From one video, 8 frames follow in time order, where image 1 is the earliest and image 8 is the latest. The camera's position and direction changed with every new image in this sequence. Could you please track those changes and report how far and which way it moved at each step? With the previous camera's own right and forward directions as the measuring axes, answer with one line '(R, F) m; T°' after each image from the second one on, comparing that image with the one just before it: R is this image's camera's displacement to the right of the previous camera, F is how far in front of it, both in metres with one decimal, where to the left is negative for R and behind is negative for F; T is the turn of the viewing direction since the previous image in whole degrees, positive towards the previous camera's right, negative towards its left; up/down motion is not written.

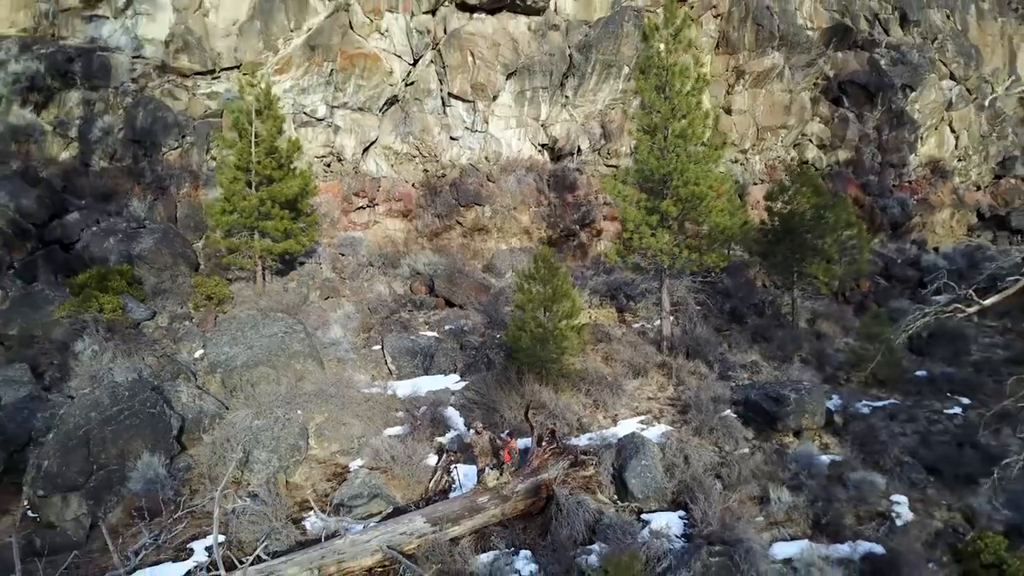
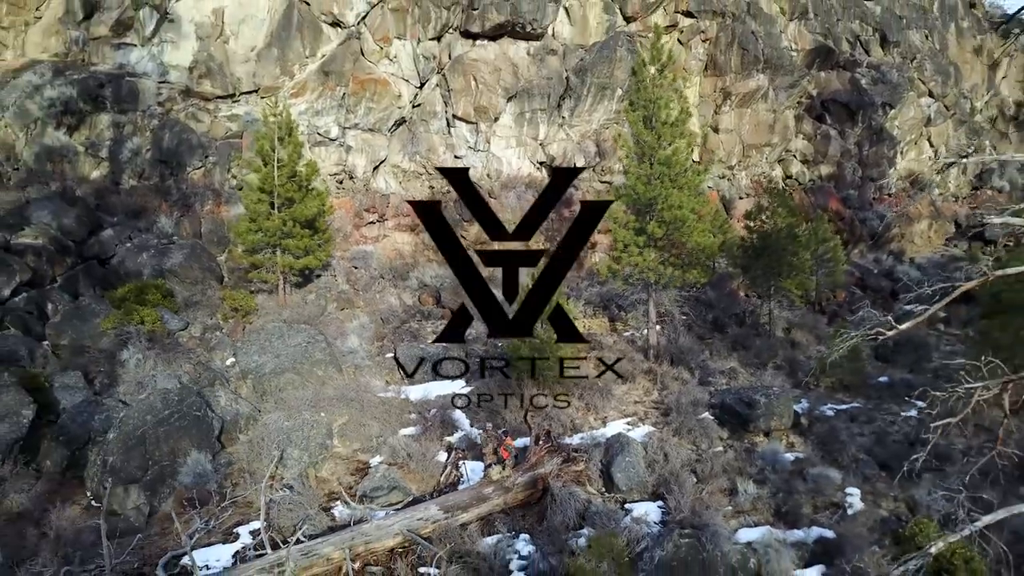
(0.0, -1.0) m; 0°
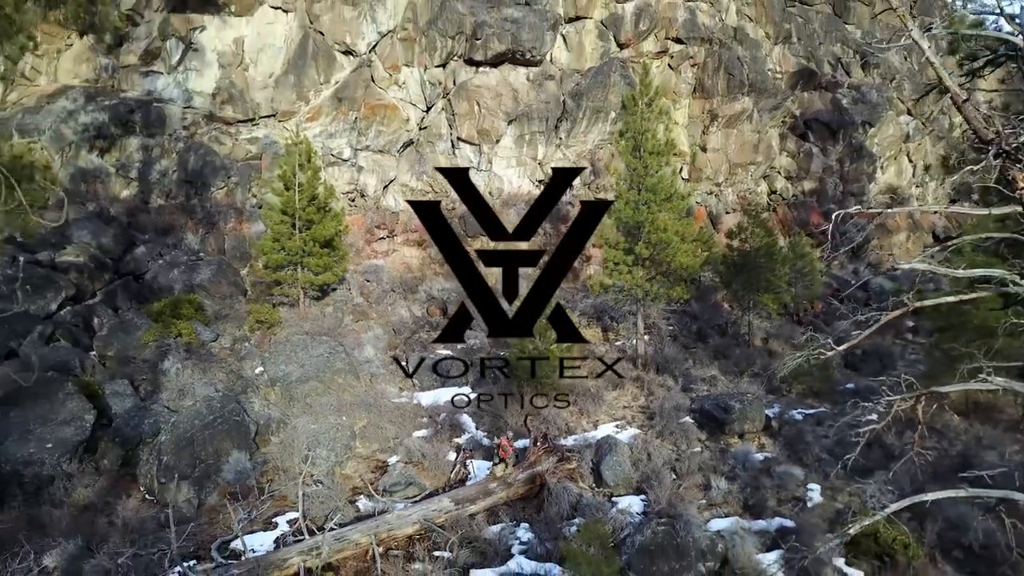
(0.0, -1.1) m; 0°
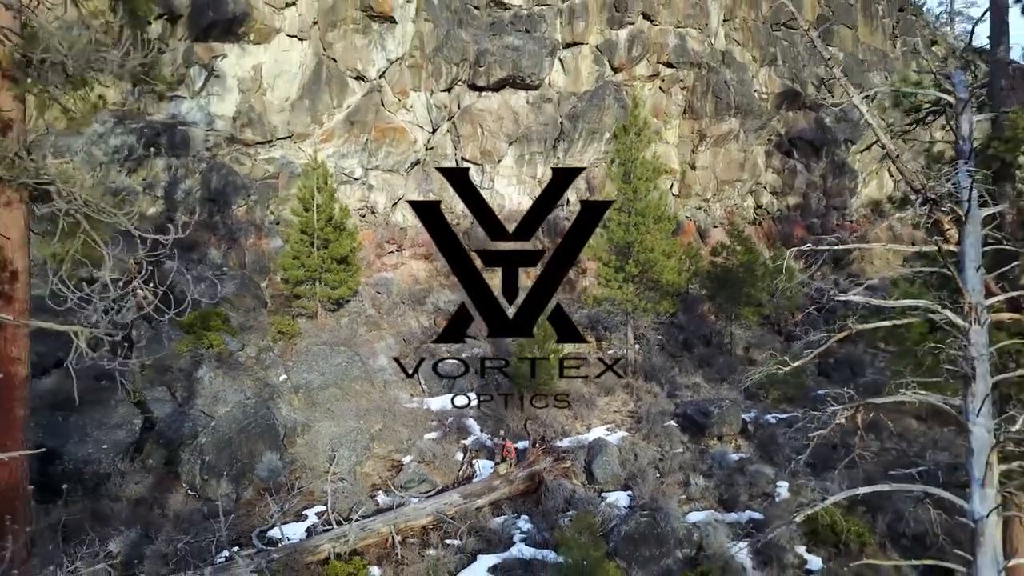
(0.0, -1.1) m; 0°
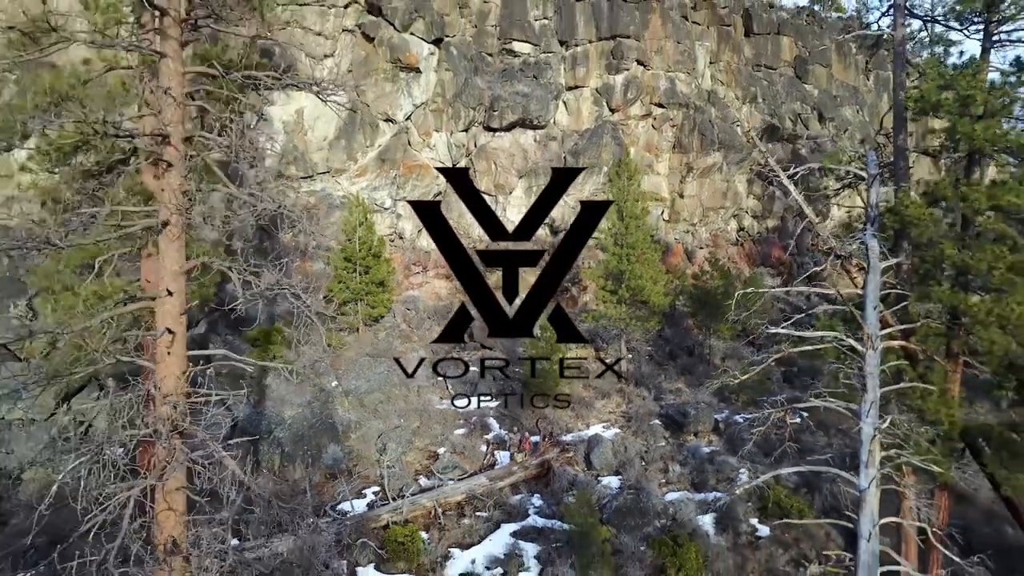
(-0.2, -2.6) m; 0°
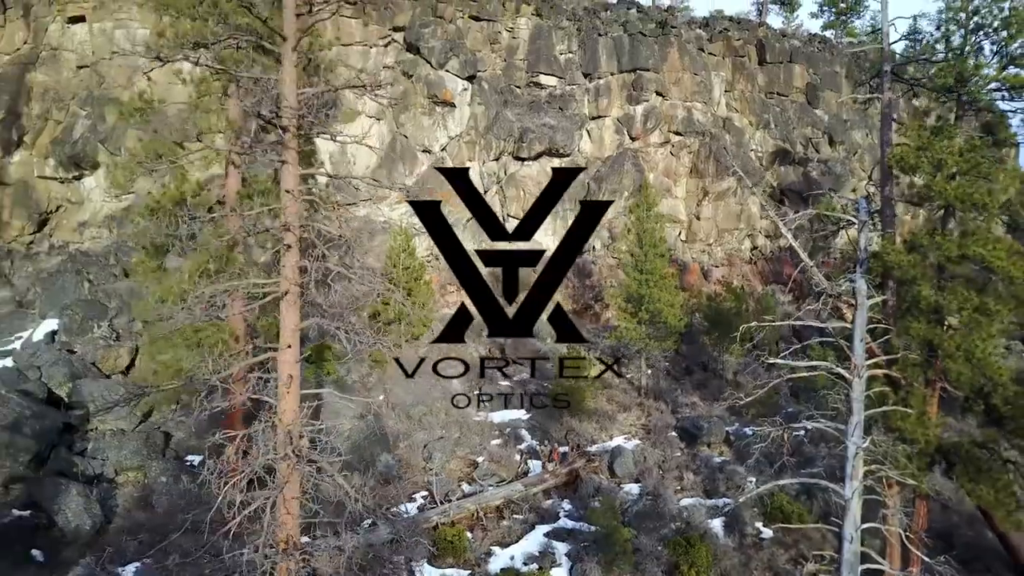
(-0.2, -1.6) m; -1°
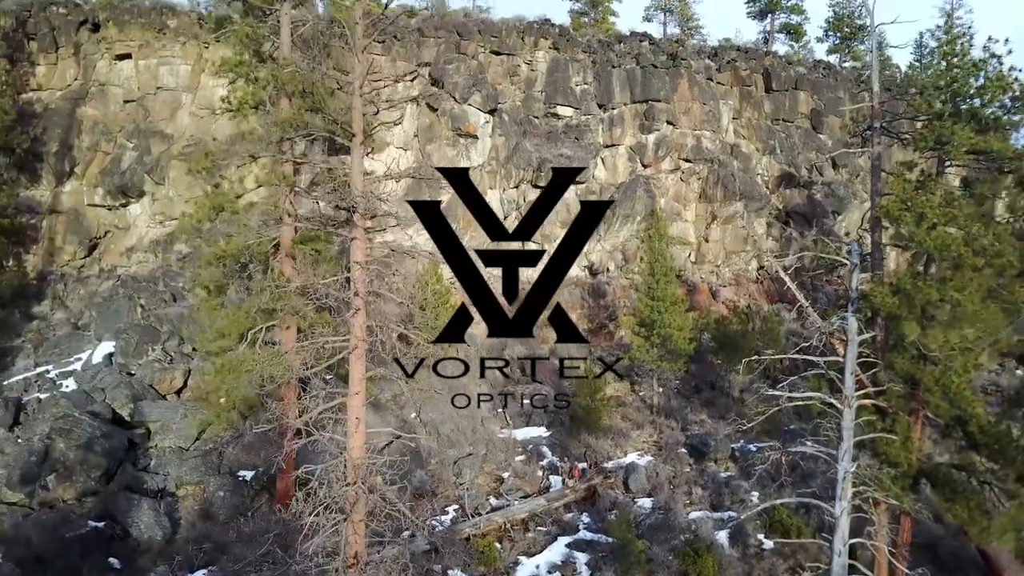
(-0.2, -1.4) m; -1°
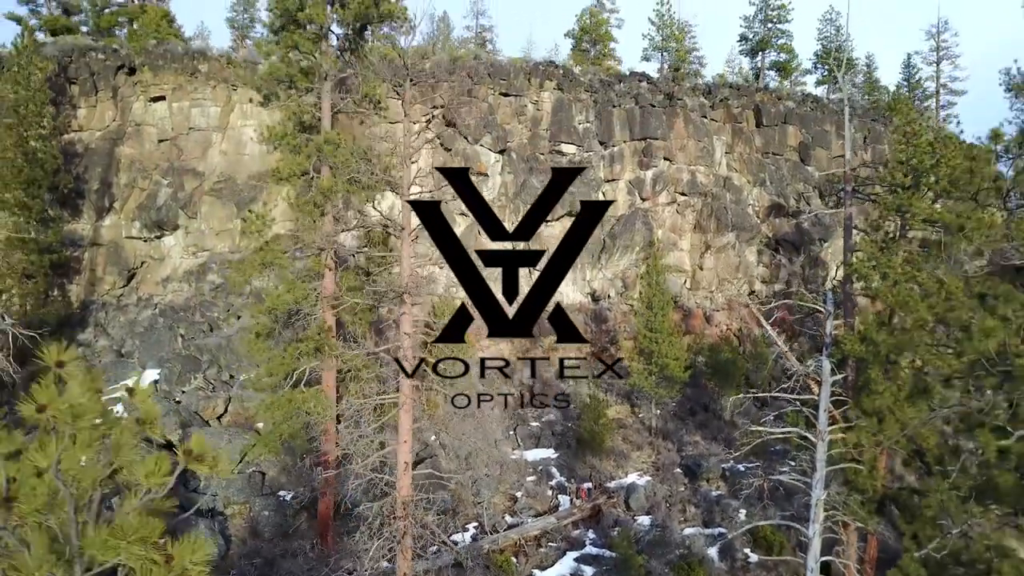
(-0.3, -1.8) m; 0°
